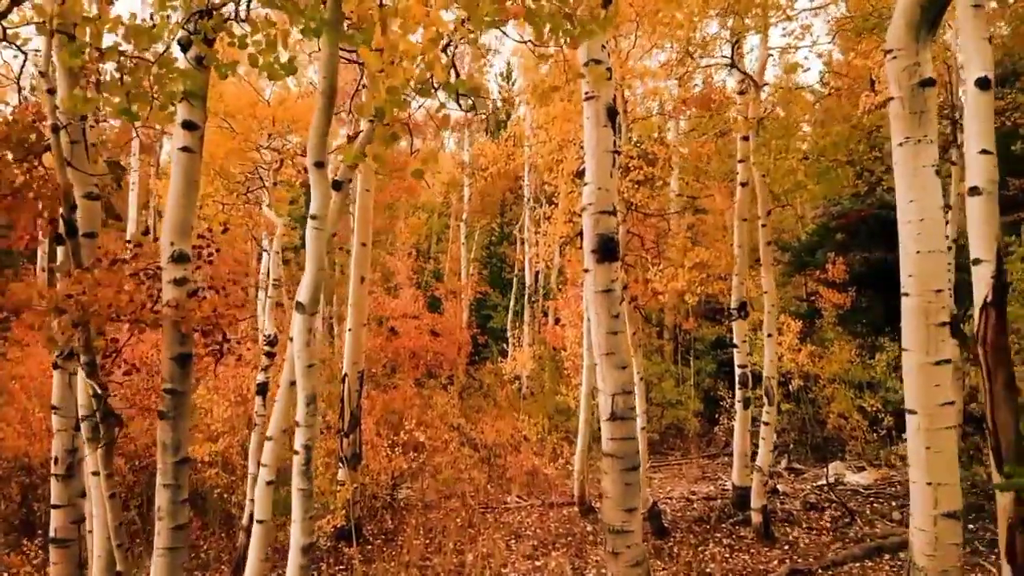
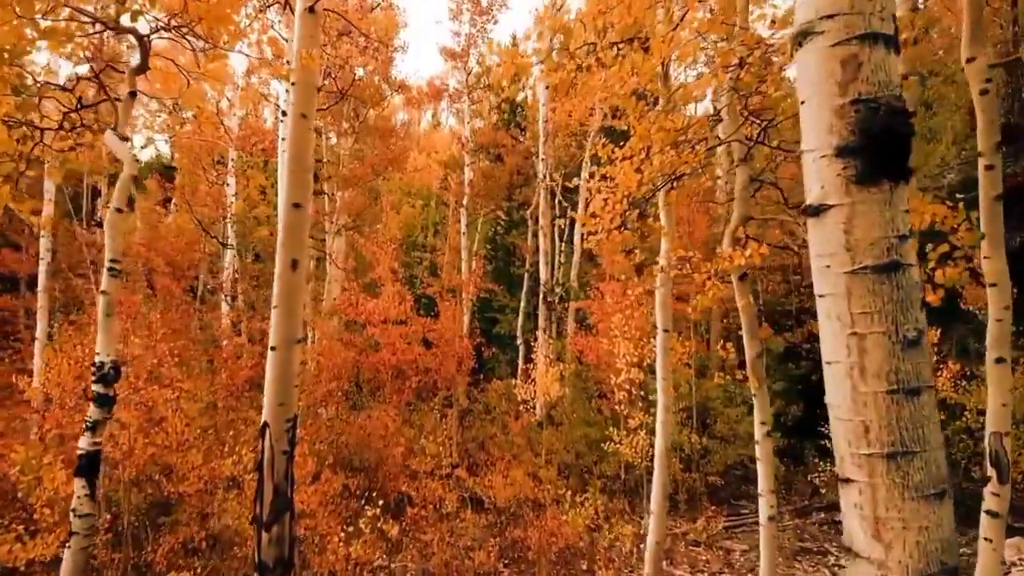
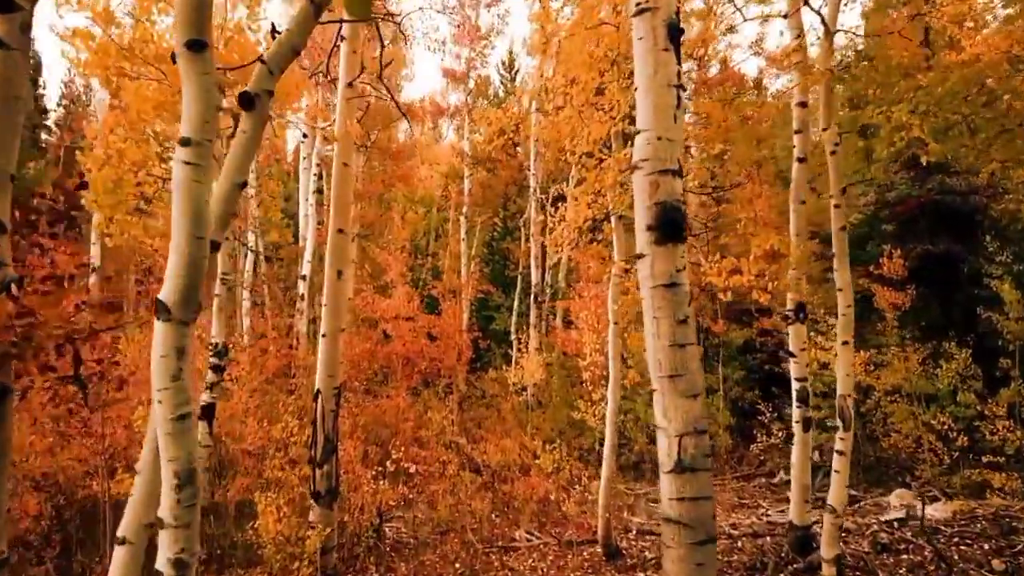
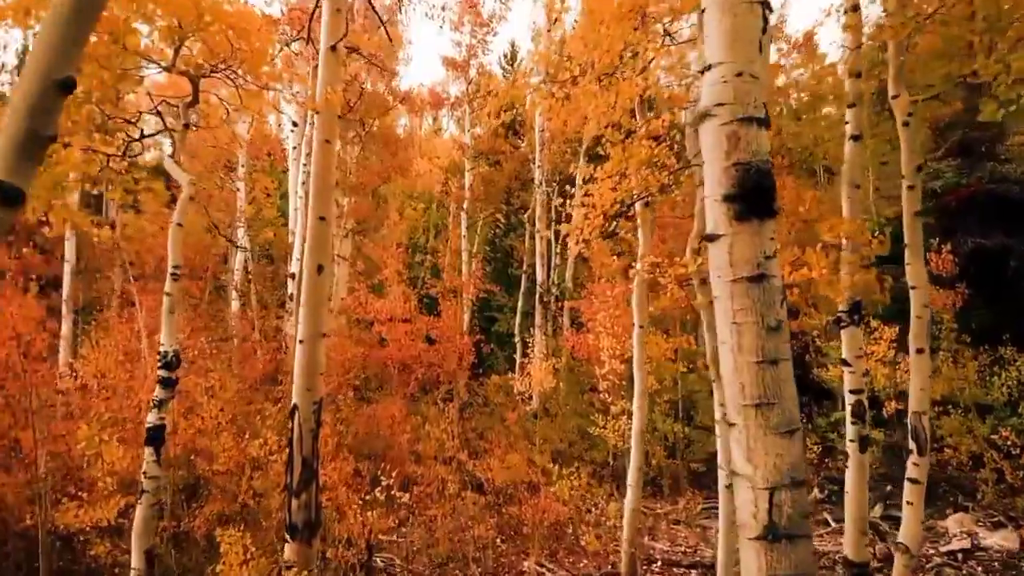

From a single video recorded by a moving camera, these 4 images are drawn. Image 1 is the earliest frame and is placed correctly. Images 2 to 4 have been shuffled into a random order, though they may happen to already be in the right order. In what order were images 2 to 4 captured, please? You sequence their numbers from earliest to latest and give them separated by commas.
3, 4, 2
